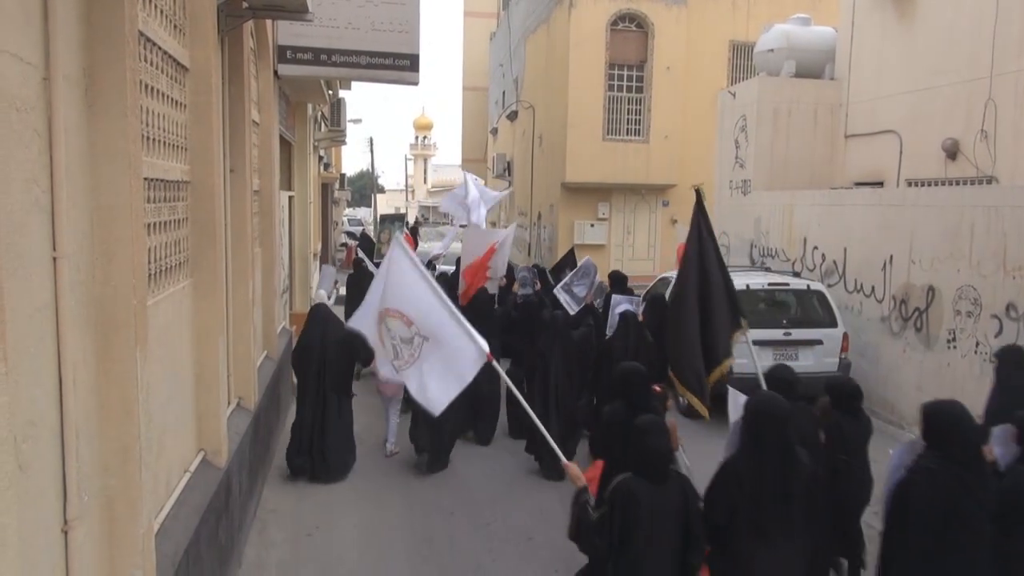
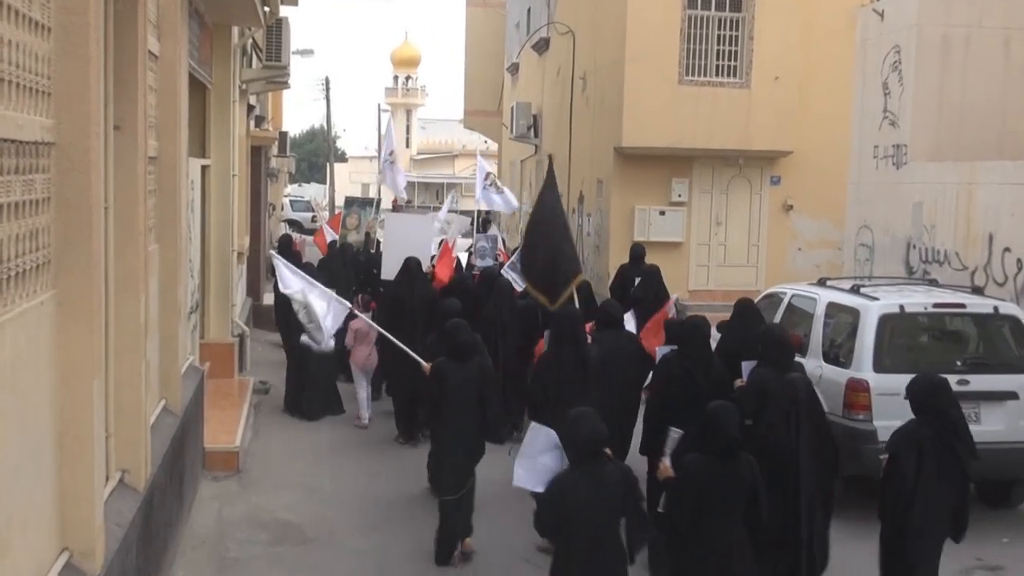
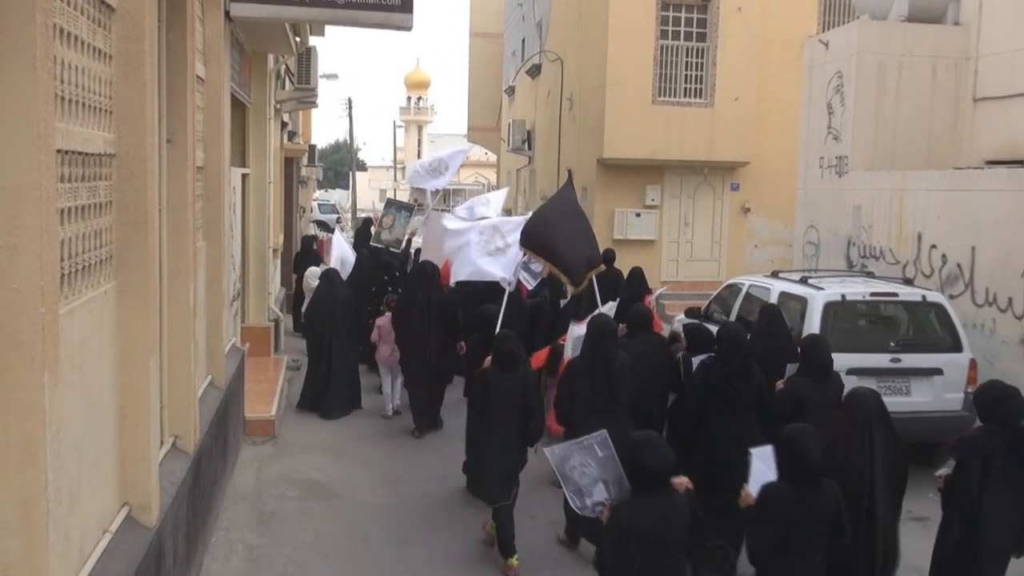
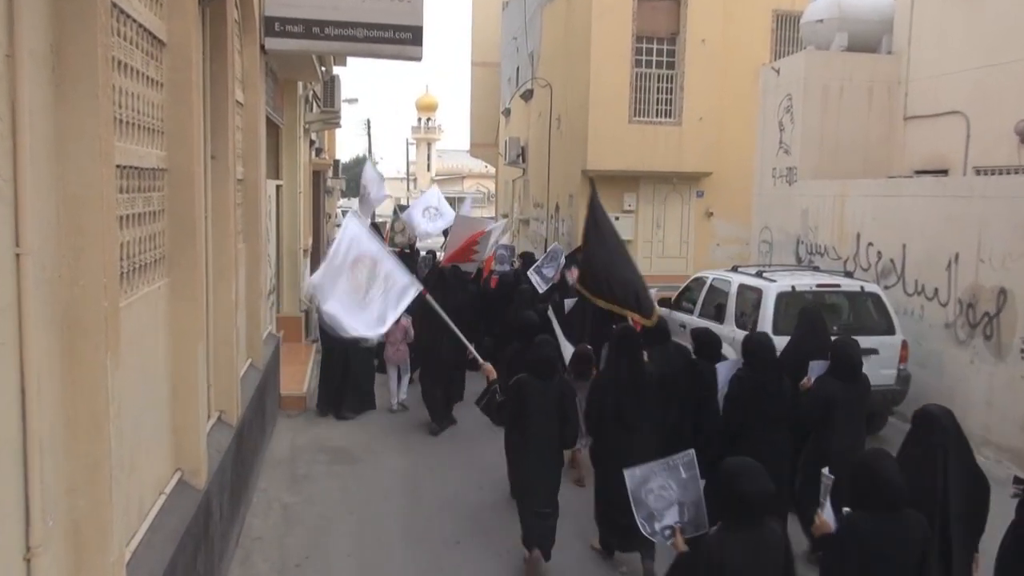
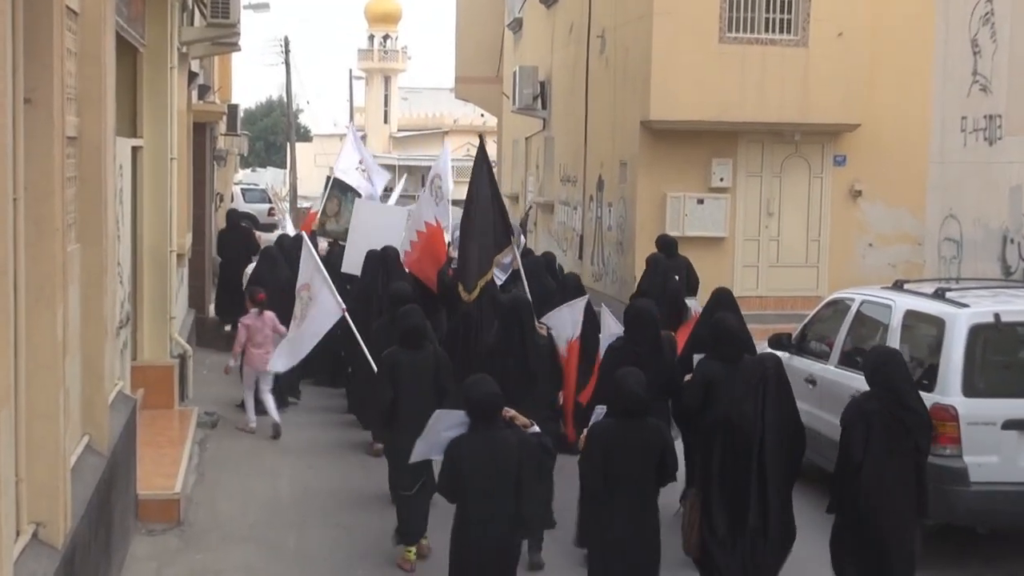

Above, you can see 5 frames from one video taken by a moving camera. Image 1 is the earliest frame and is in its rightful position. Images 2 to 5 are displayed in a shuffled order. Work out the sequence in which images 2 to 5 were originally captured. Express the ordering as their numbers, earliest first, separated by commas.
4, 3, 2, 5
